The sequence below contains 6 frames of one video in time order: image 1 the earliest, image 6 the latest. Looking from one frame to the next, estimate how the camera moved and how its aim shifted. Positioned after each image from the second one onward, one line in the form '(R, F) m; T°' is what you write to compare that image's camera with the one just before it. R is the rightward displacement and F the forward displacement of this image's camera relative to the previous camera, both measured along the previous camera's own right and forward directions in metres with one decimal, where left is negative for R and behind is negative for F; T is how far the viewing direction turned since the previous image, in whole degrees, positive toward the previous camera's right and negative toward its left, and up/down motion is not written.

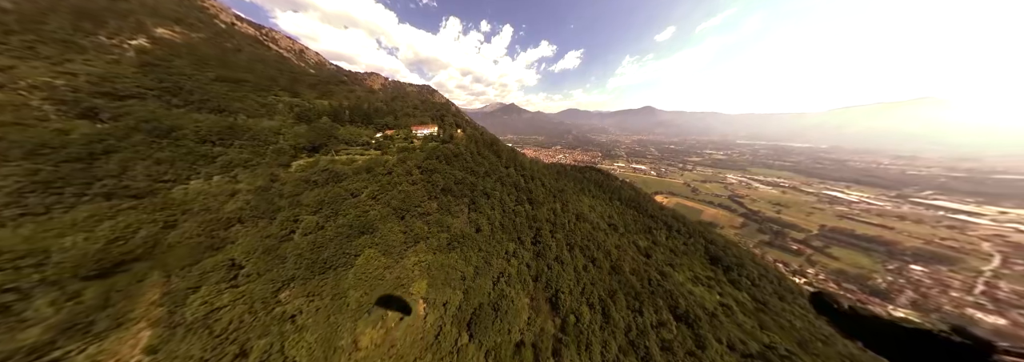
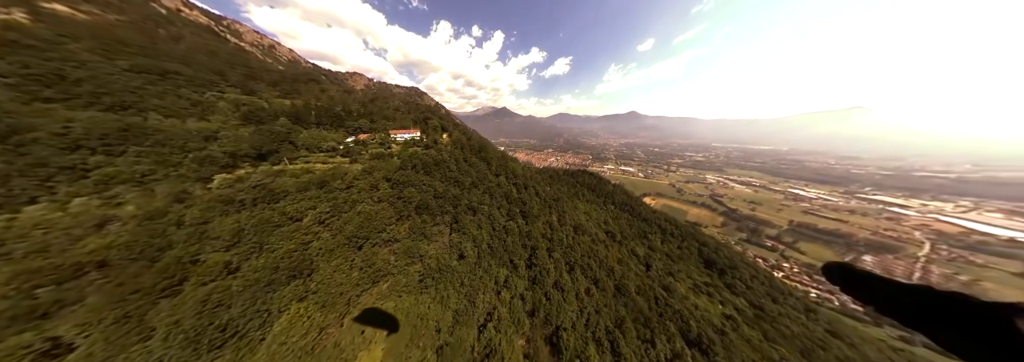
(+0.2, +3.1) m; +3°
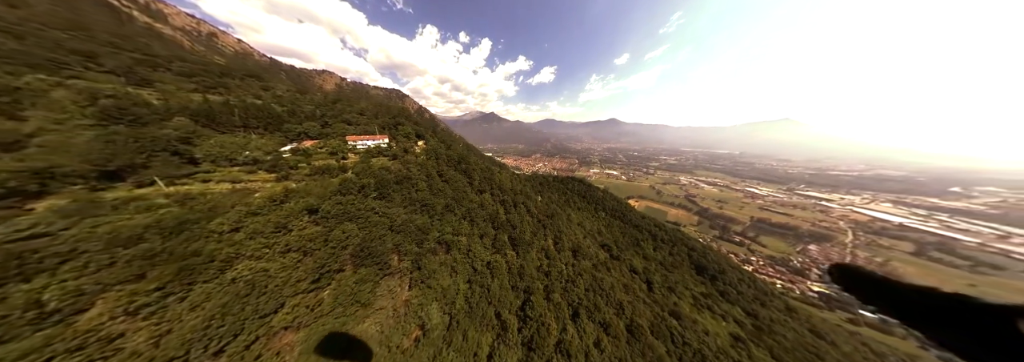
(+0.3, +4.7) m; +4°
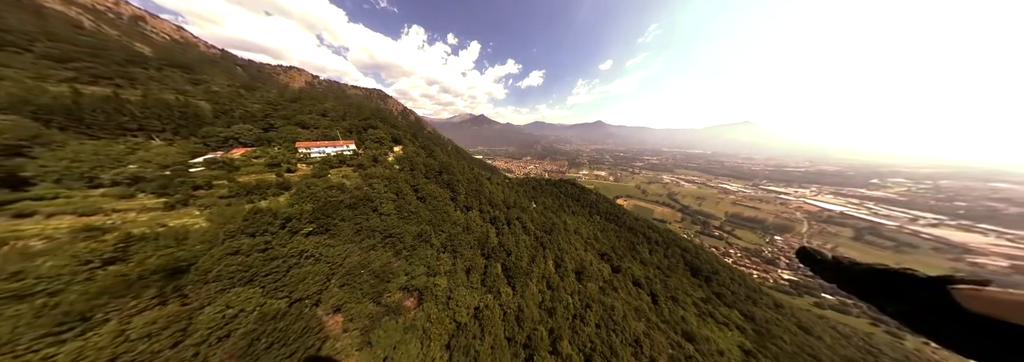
(-0.2, +3.8) m; +3°
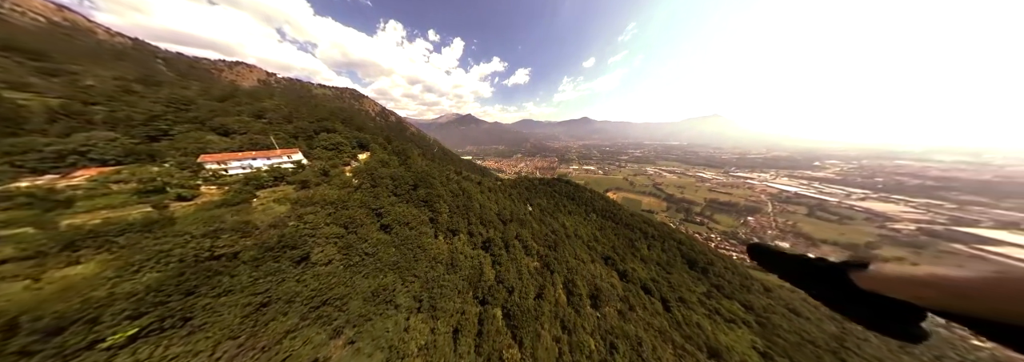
(-0.5, +4.4) m; +3°
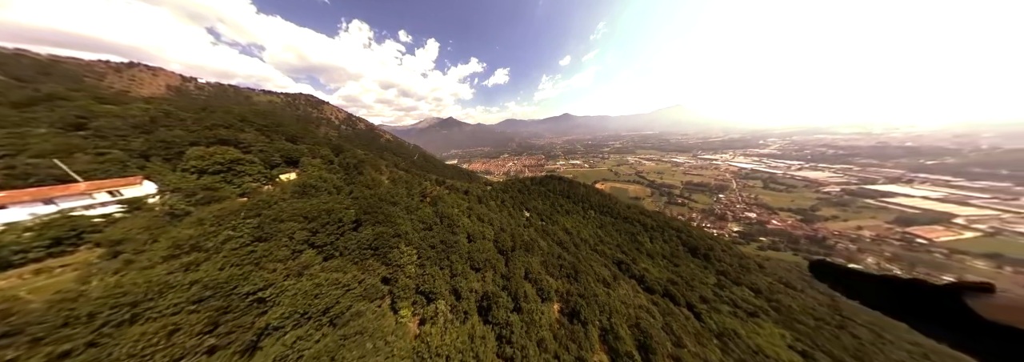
(-0.9, +6.3) m; +4°
